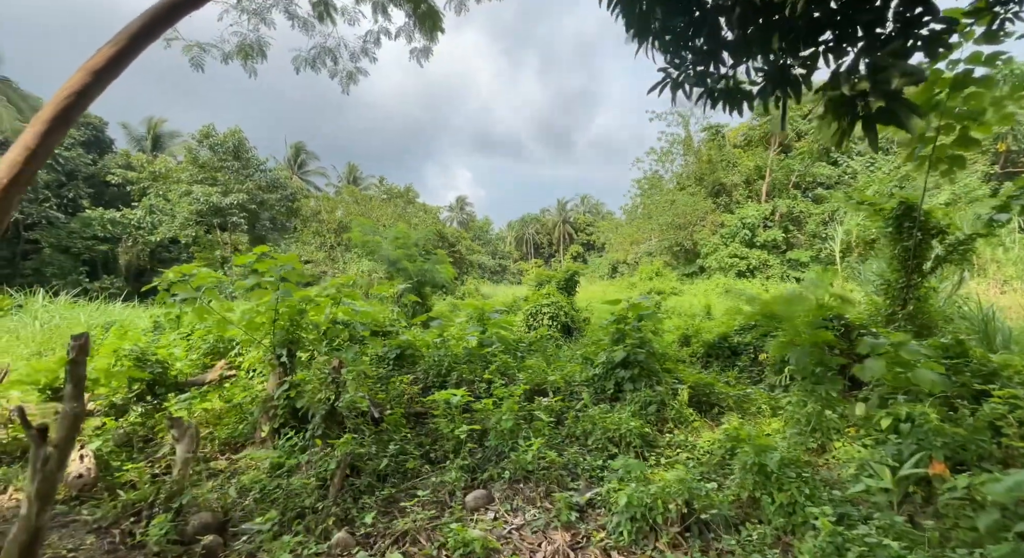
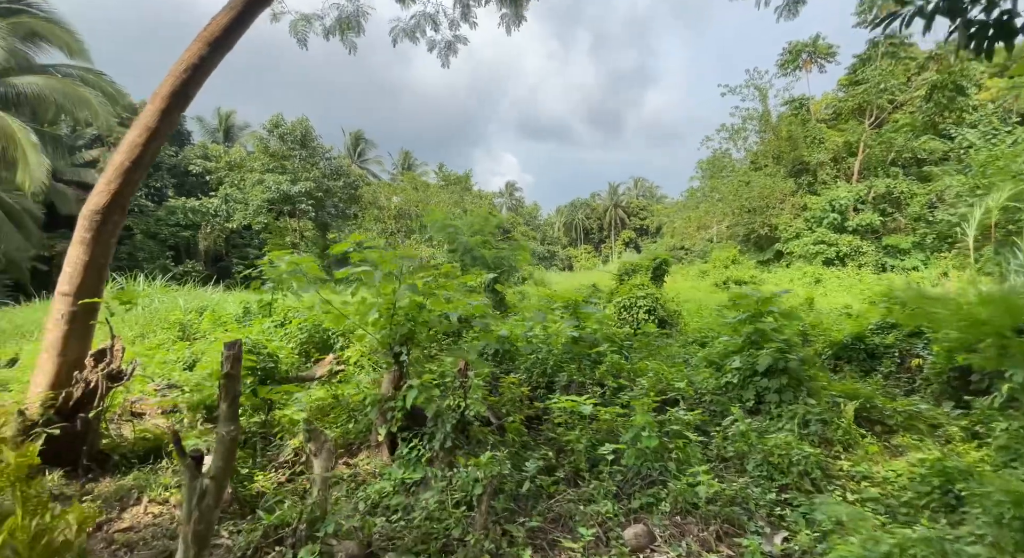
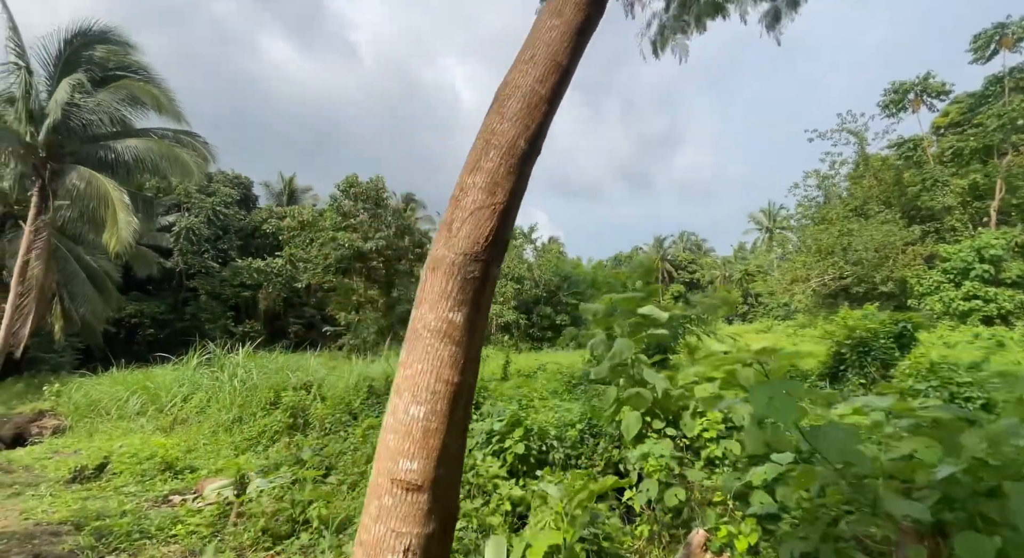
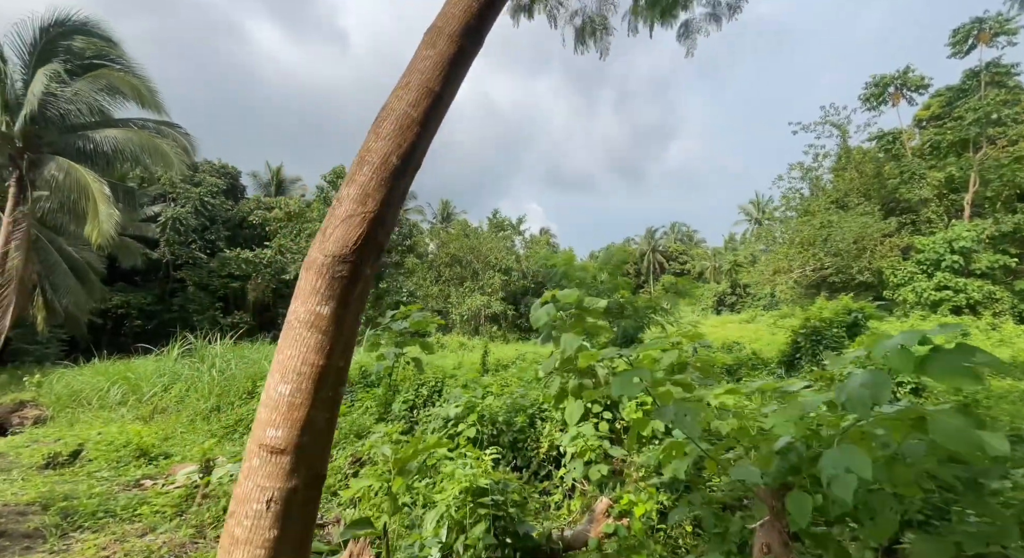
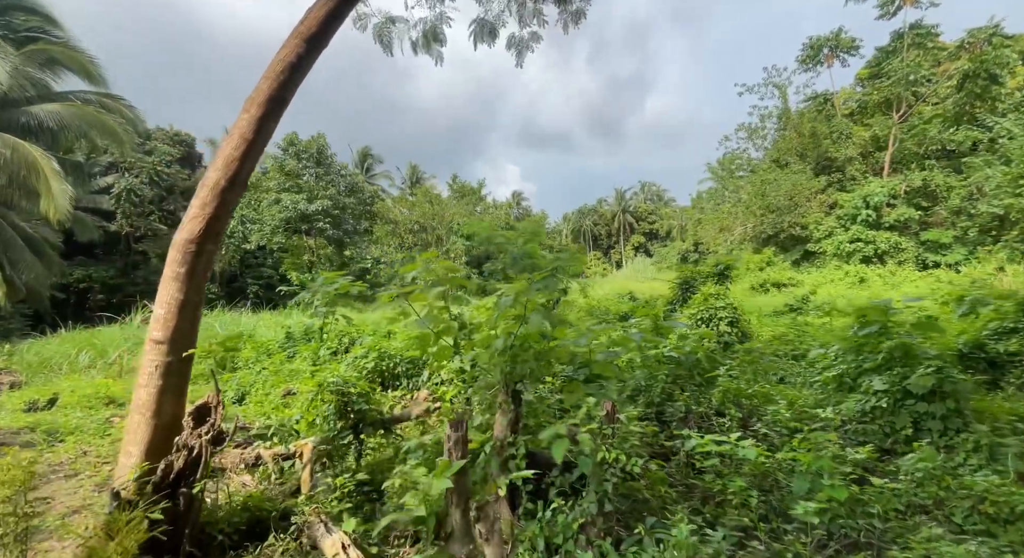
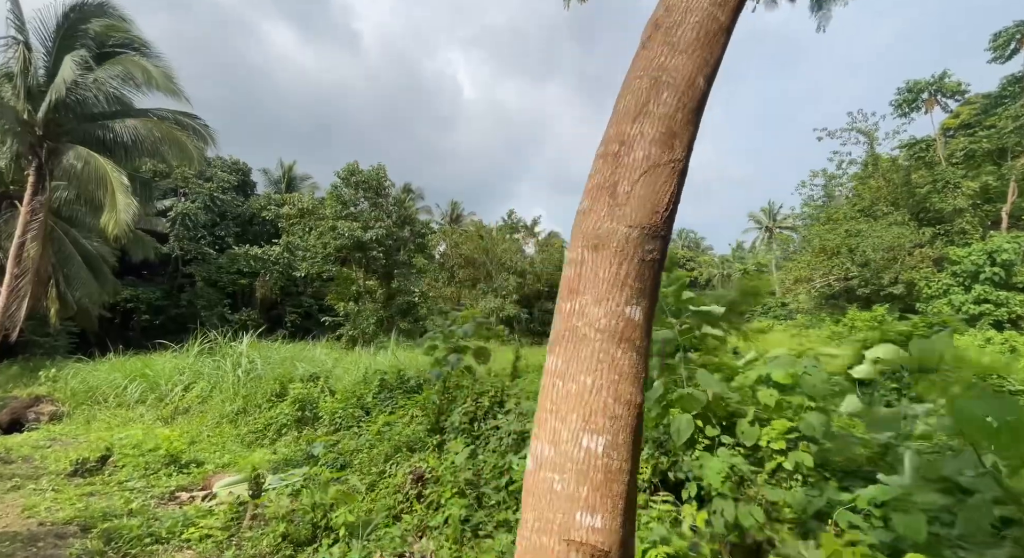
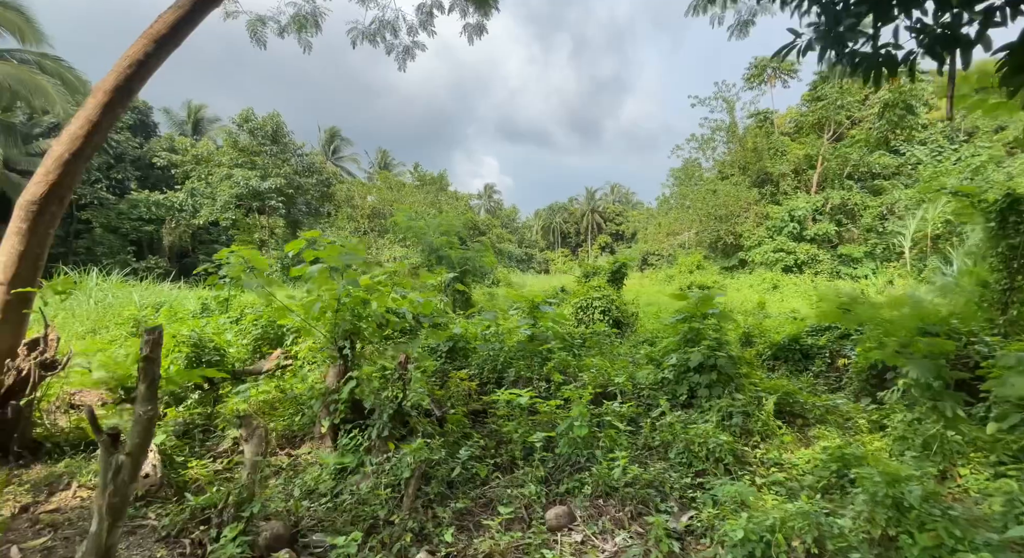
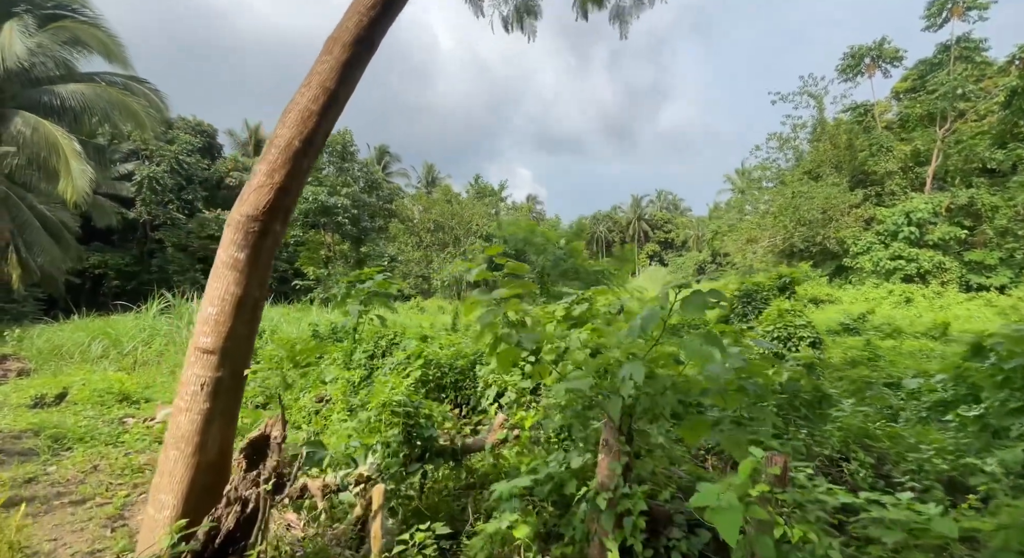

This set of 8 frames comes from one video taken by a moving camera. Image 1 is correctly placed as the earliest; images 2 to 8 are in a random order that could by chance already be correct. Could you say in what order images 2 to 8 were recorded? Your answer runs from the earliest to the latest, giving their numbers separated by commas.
7, 2, 5, 8, 4, 3, 6
